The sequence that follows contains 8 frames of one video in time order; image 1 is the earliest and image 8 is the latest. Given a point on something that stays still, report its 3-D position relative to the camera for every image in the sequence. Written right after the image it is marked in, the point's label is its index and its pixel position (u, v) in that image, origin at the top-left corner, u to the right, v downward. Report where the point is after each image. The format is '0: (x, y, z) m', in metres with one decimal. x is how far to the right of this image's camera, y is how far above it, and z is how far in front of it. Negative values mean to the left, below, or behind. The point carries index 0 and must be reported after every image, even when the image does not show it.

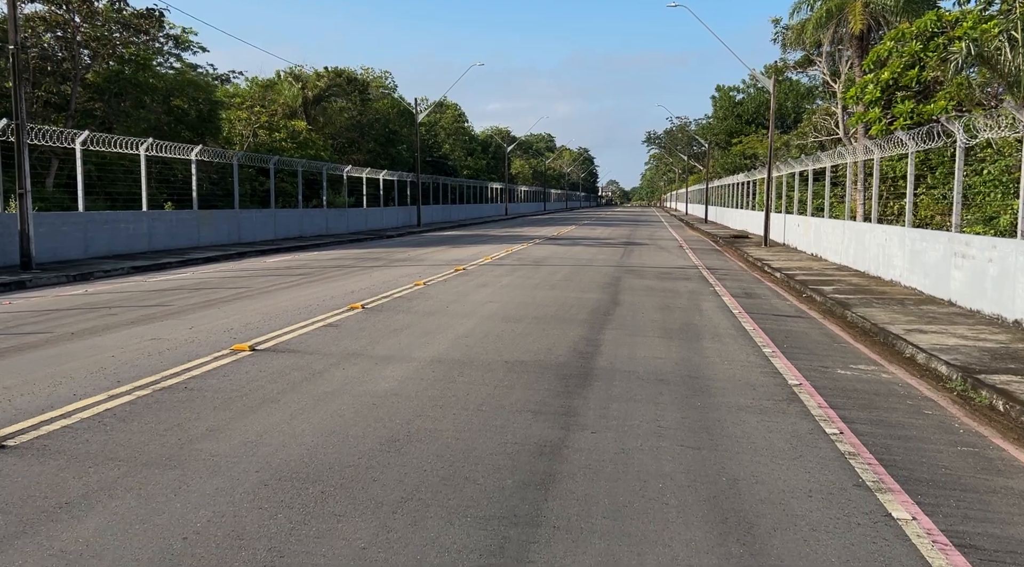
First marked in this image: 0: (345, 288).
0: (-2.7, 0.0, +14.1) m
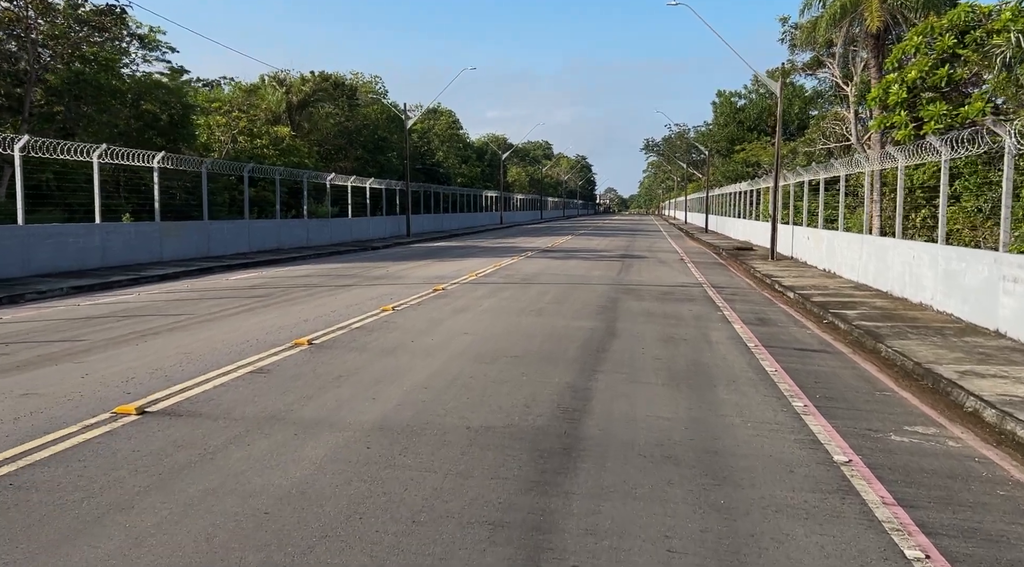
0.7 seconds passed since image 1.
0: (-2.9, -0.4, +12.3) m
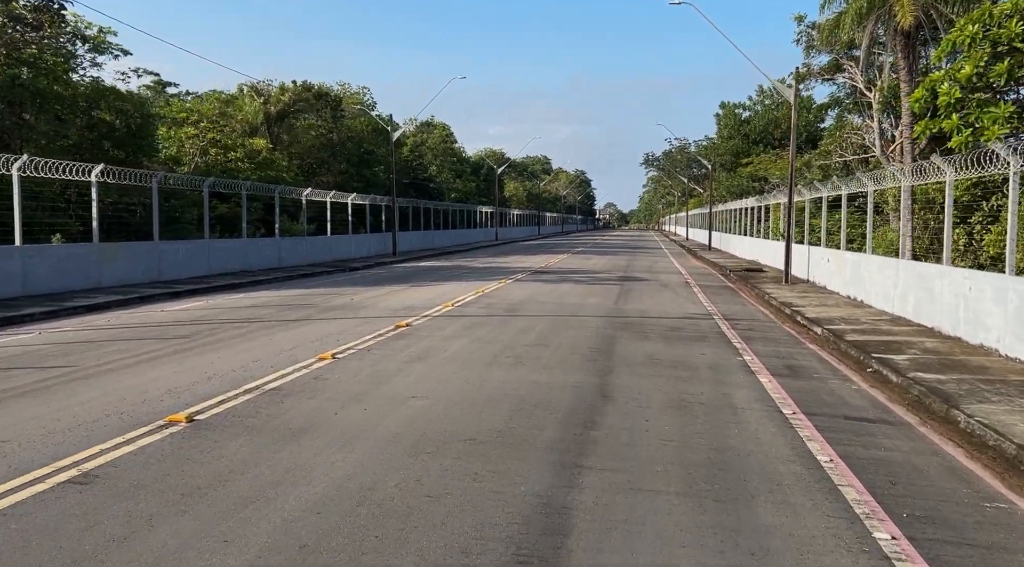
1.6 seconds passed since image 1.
0: (-3.3, -0.9, +9.8) m
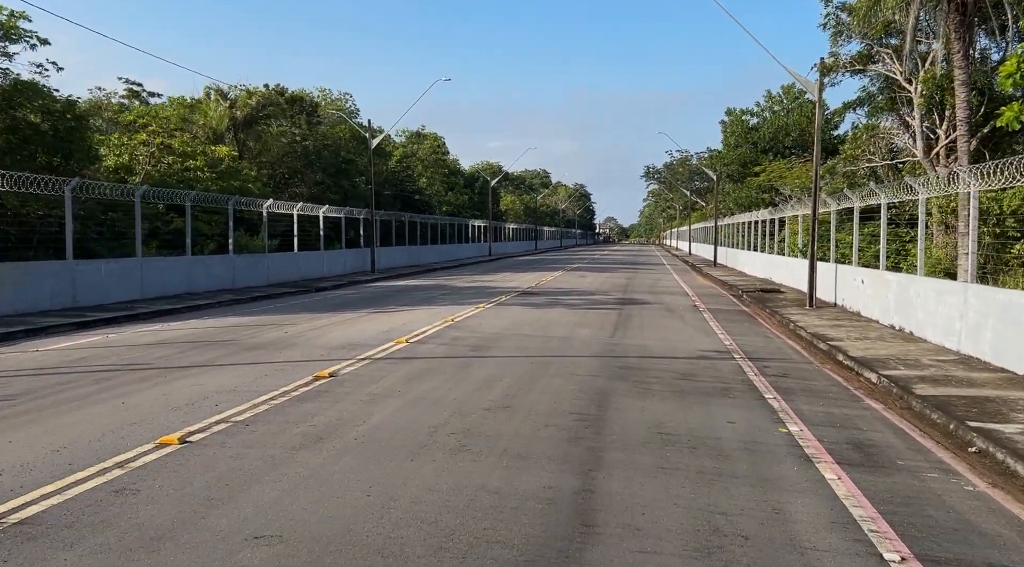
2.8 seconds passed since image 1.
0: (-3.8, -1.2, +6.4) m
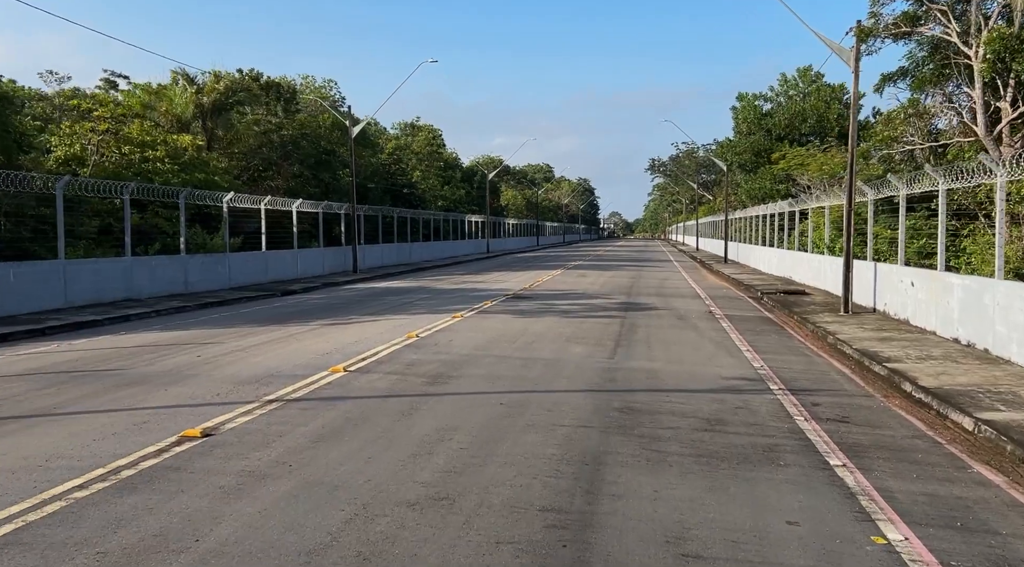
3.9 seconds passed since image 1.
0: (-4.2, -1.4, +3.4) m
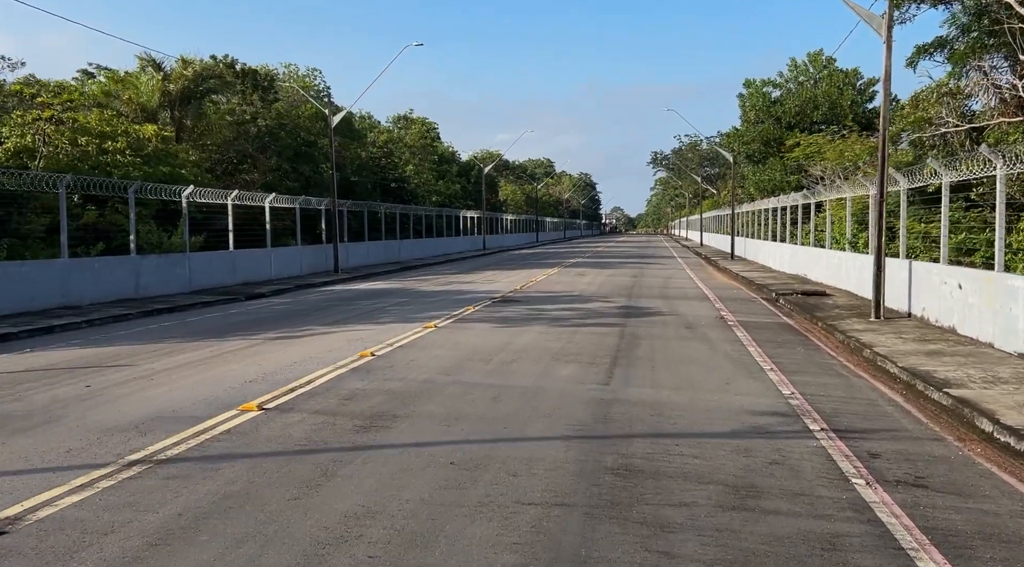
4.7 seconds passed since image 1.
0: (-4.5, -1.6, +1.0) m
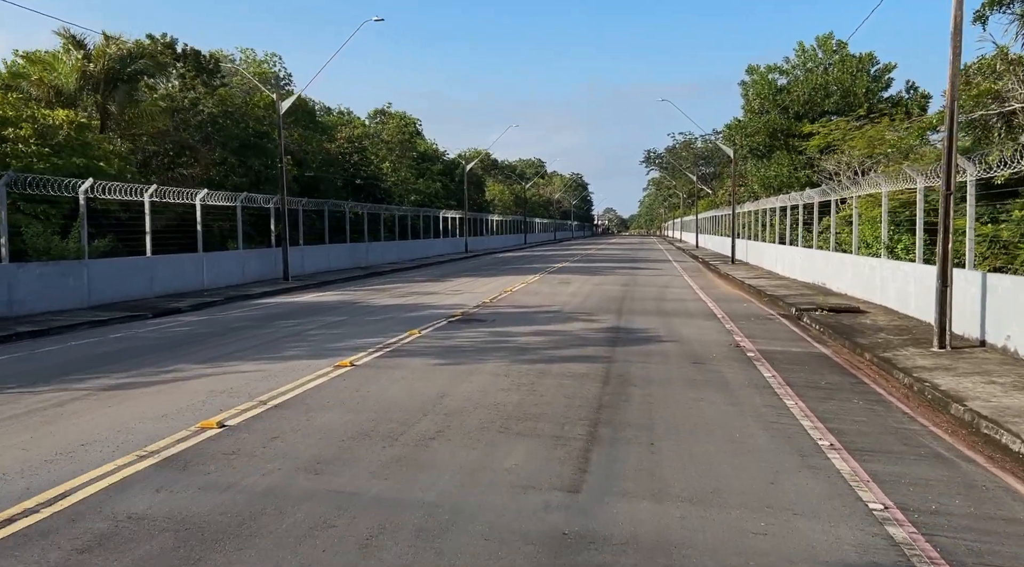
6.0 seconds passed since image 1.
0: (-5.1, -1.8, -2.9) m
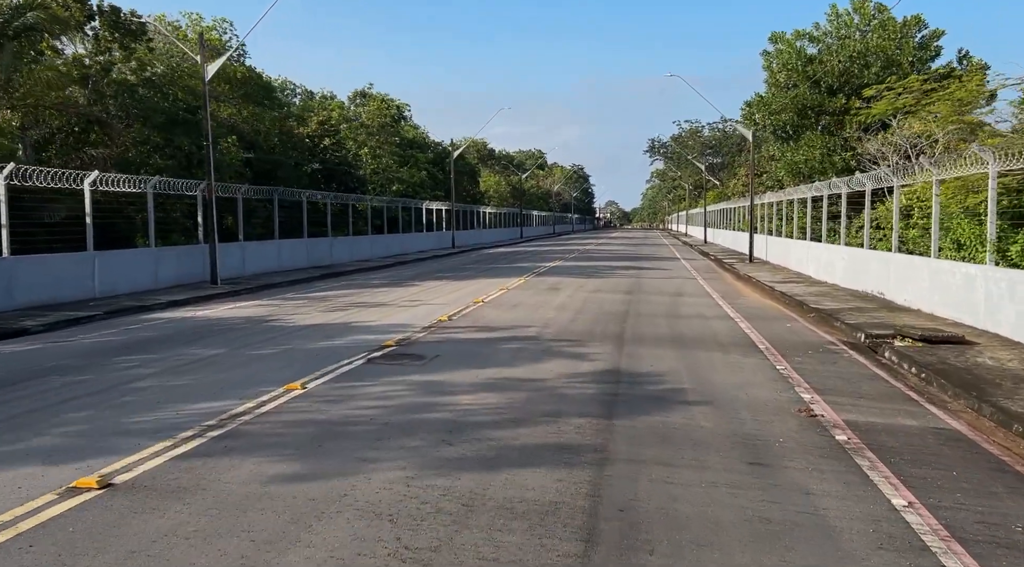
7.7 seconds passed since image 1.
0: (-5.7, -2.2, -8.0) m
